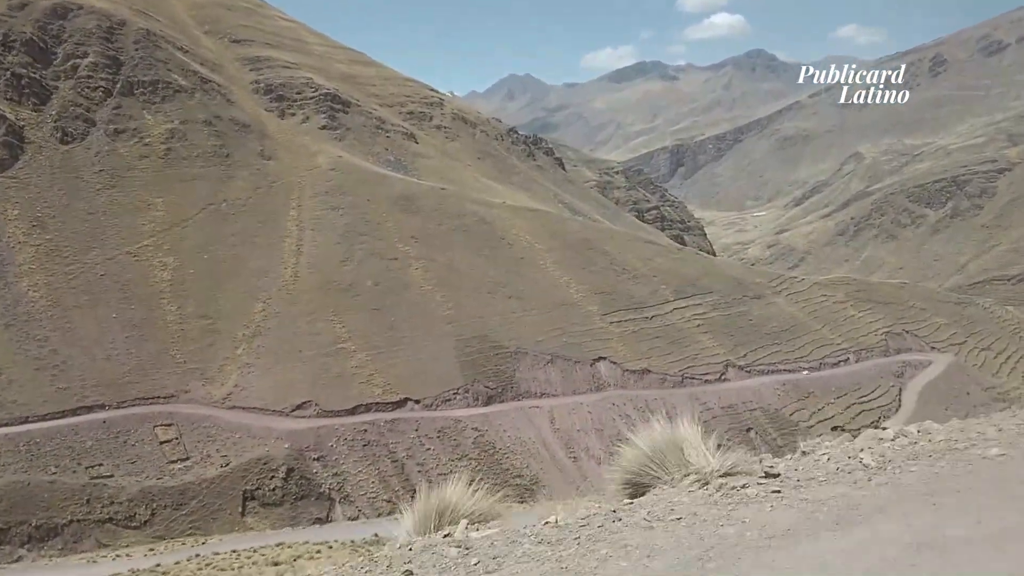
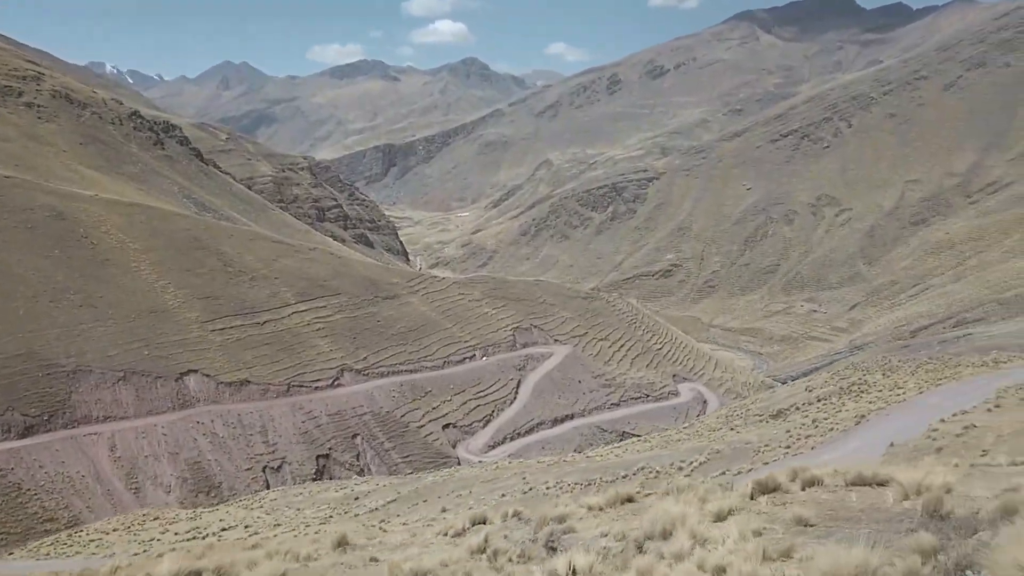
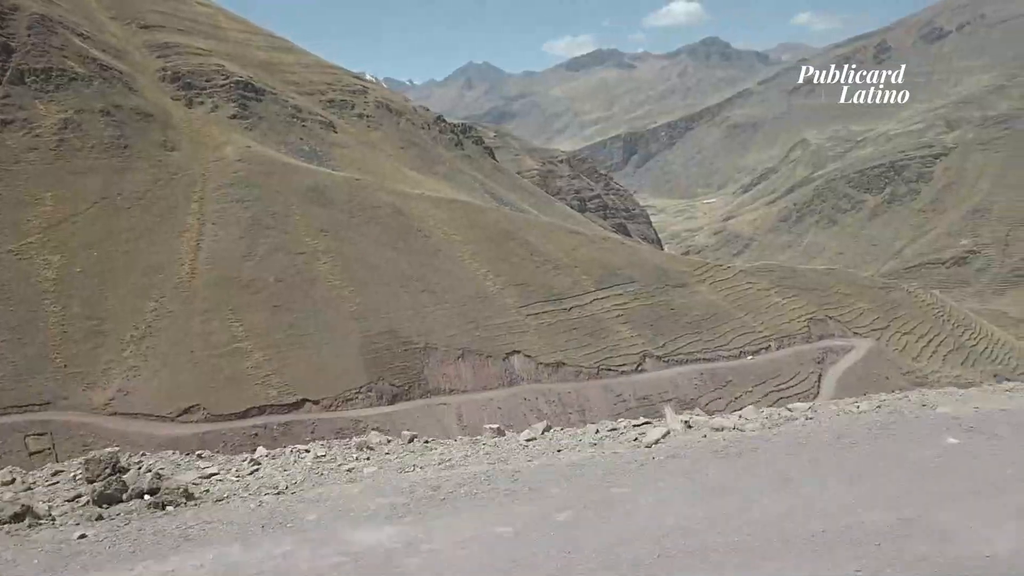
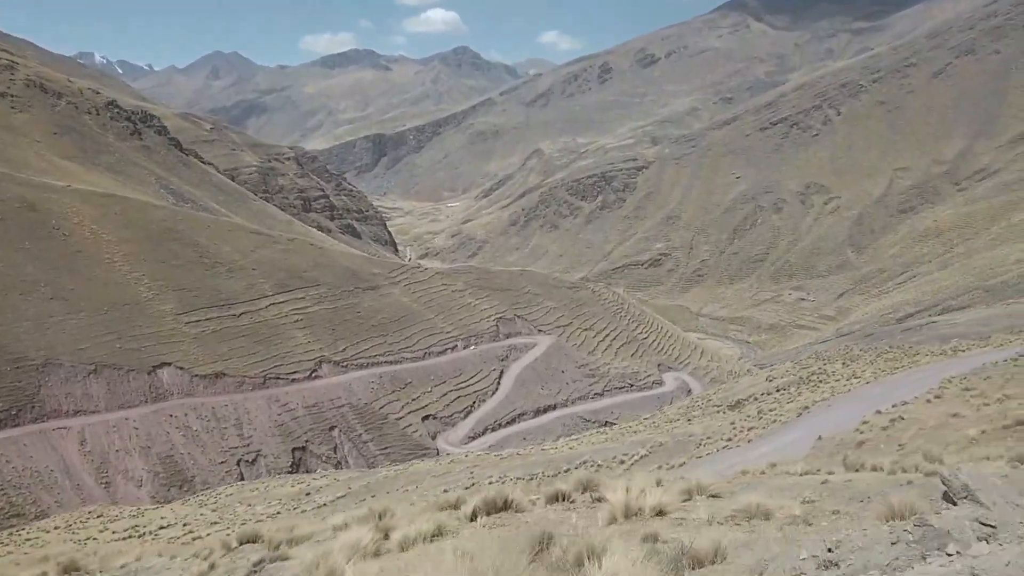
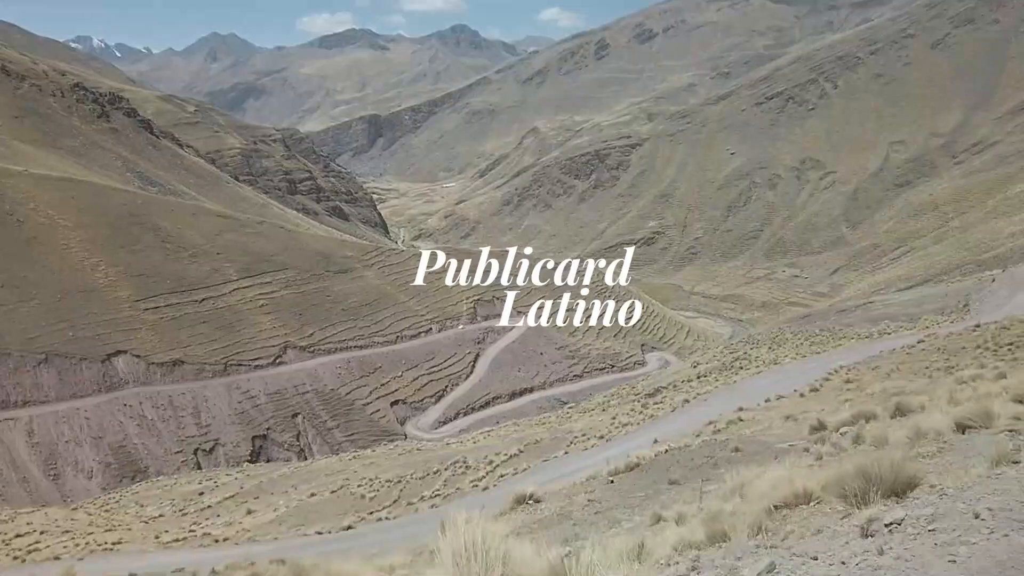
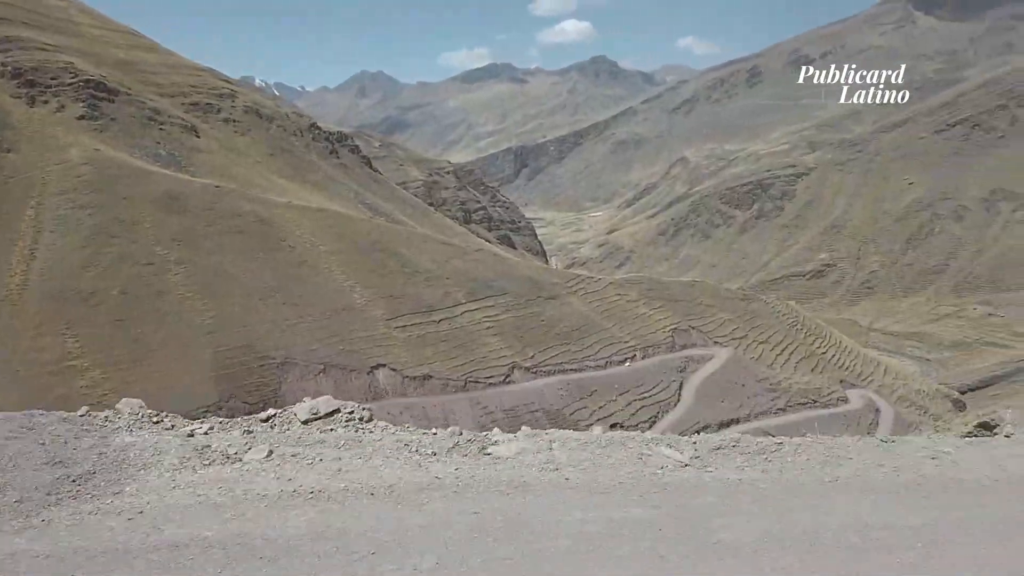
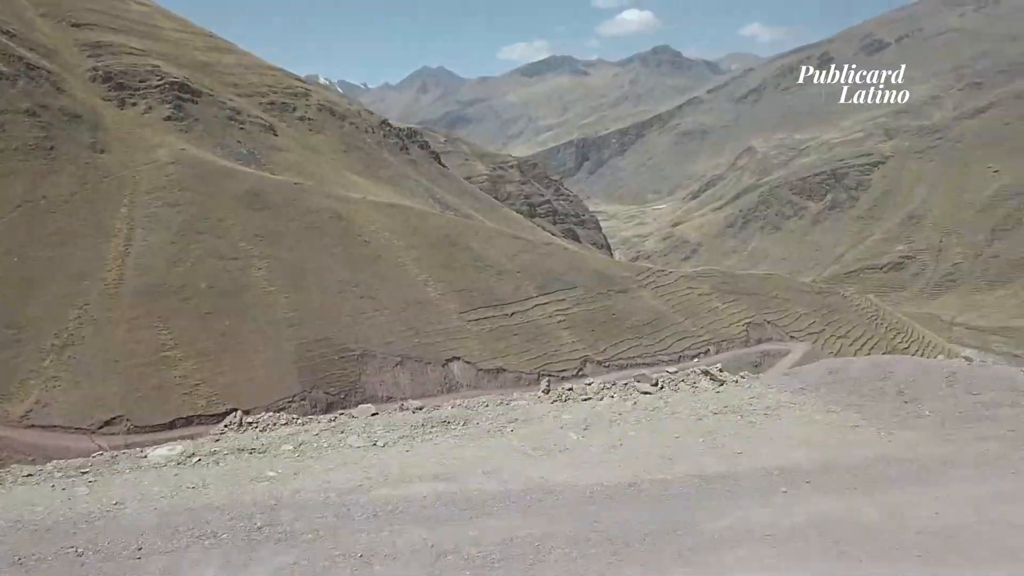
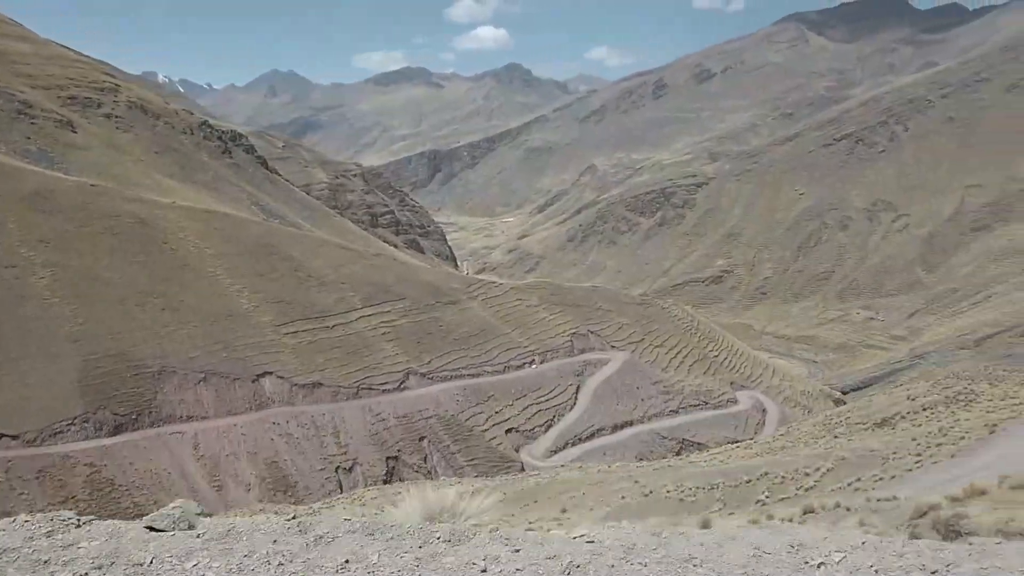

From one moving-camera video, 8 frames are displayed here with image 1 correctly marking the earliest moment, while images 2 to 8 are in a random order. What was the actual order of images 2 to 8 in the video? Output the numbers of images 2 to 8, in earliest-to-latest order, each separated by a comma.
3, 7, 6, 8, 2, 4, 5
